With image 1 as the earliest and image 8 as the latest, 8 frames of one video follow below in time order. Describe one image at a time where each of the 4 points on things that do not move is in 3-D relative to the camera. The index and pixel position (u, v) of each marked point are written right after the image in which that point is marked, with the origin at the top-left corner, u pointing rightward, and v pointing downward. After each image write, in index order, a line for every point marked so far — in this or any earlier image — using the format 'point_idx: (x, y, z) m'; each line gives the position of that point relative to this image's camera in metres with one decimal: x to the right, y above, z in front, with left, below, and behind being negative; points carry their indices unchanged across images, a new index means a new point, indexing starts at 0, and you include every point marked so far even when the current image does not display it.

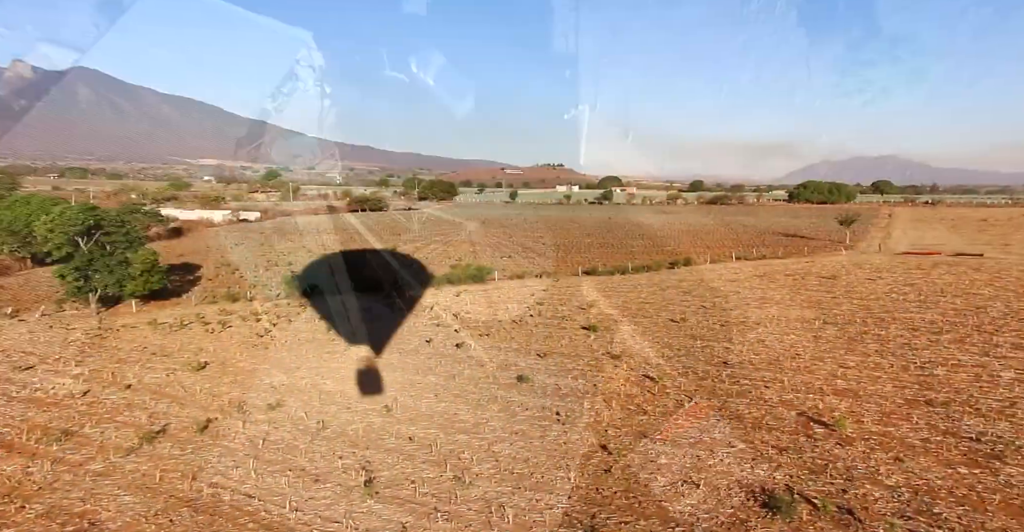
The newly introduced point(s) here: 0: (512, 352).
0: (-0.2, -2.0, +12.9) m
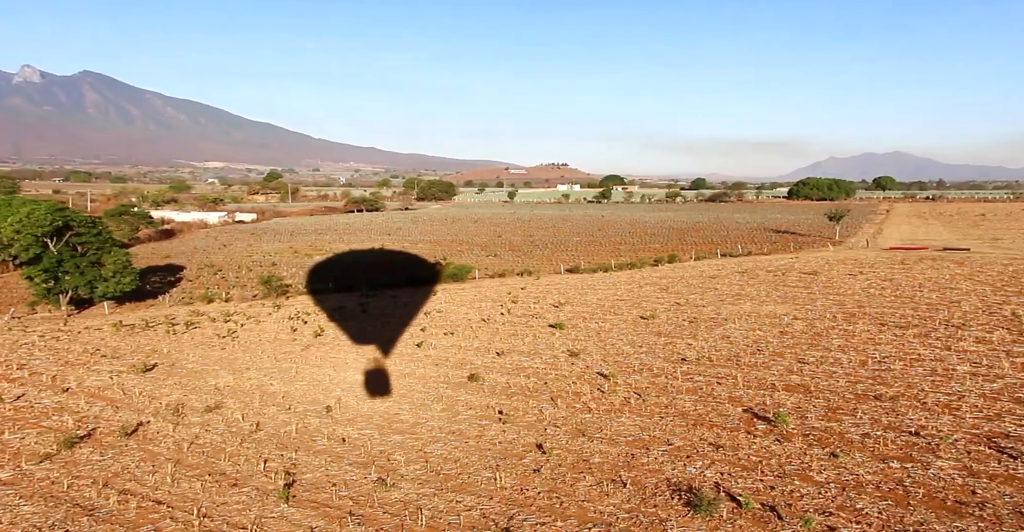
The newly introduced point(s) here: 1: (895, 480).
0: (-1.1, -1.9, +12.8) m
1: (+4.2, -2.3, +6.2) m
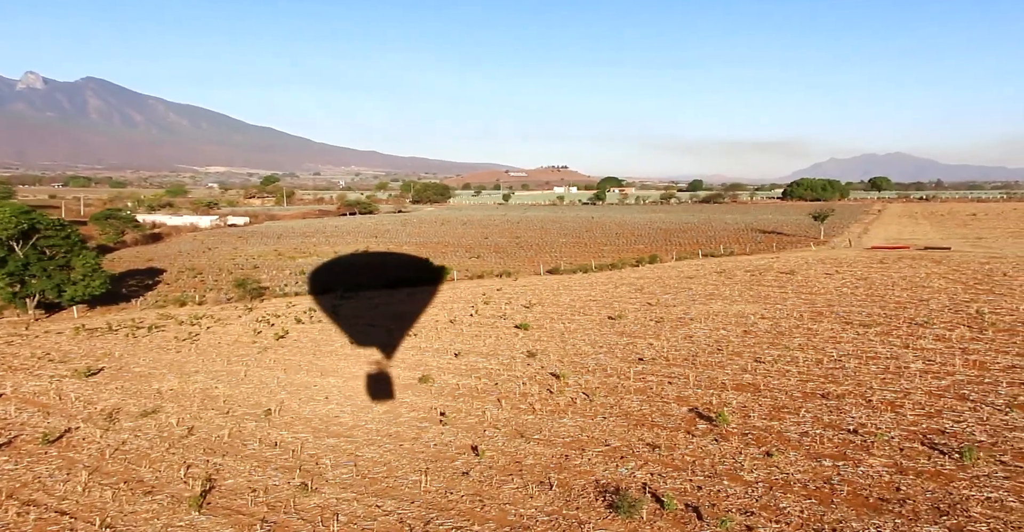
0: (-2.0, -2.0, +12.7) m
1: (+3.4, -2.3, +6.2) m
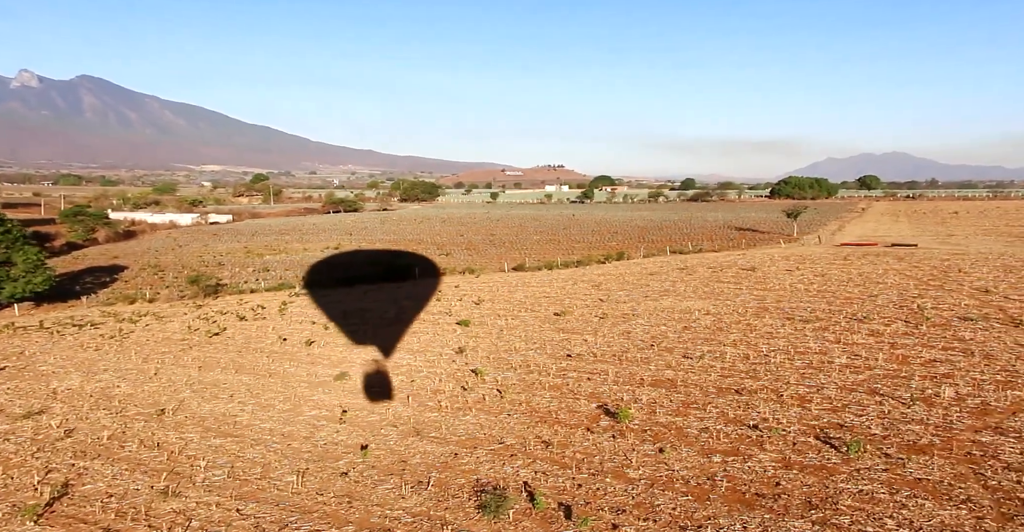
0: (-3.5, -1.9, +12.4) m
1: (+2.1, -2.2, +6.1) m
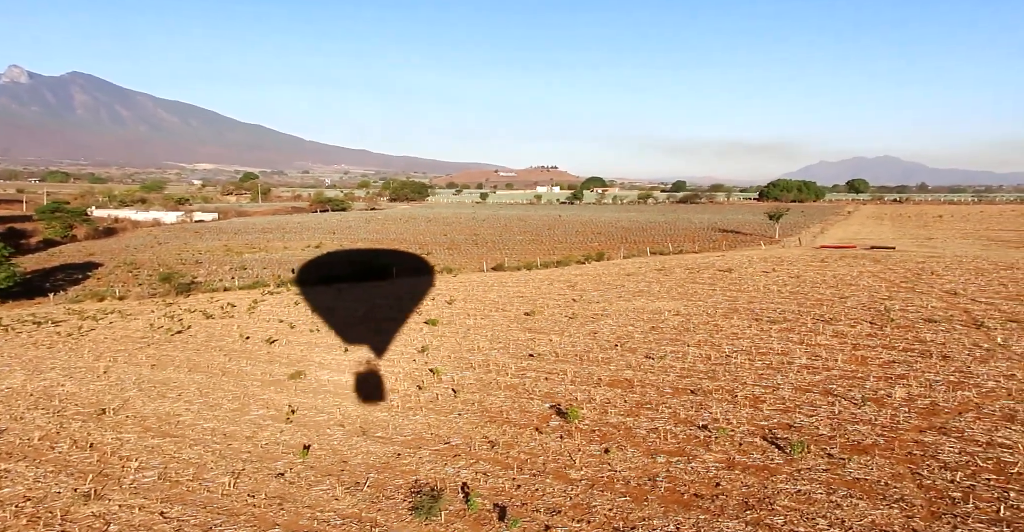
0: (-4.3, -1.8, +12.3) m
1: (+1.5, -2.2, +6.1) m
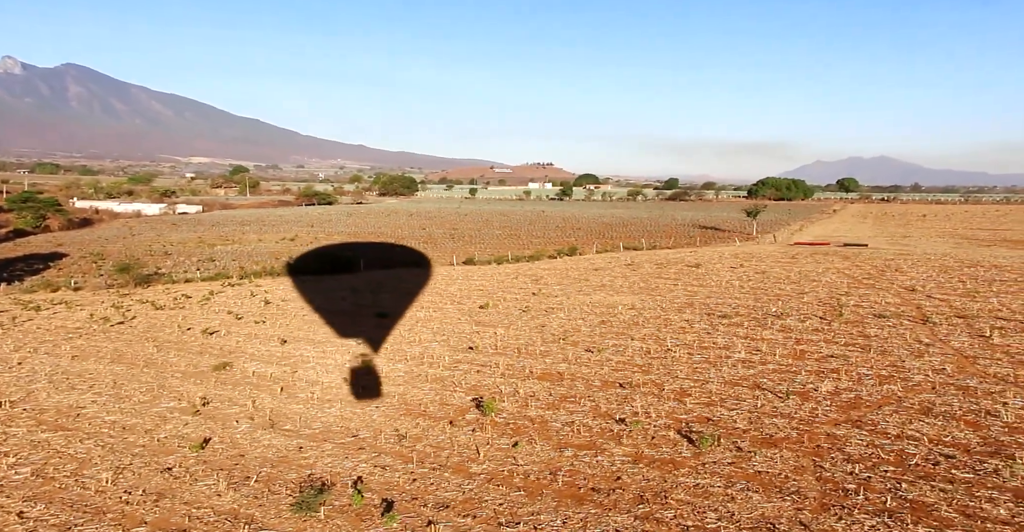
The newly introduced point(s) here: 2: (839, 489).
0: (-5.5, -1.6, +12.0) m
1: (+0.4, -2.1, +6.0) m
2: (+3.2, -2.2, +5.5) m
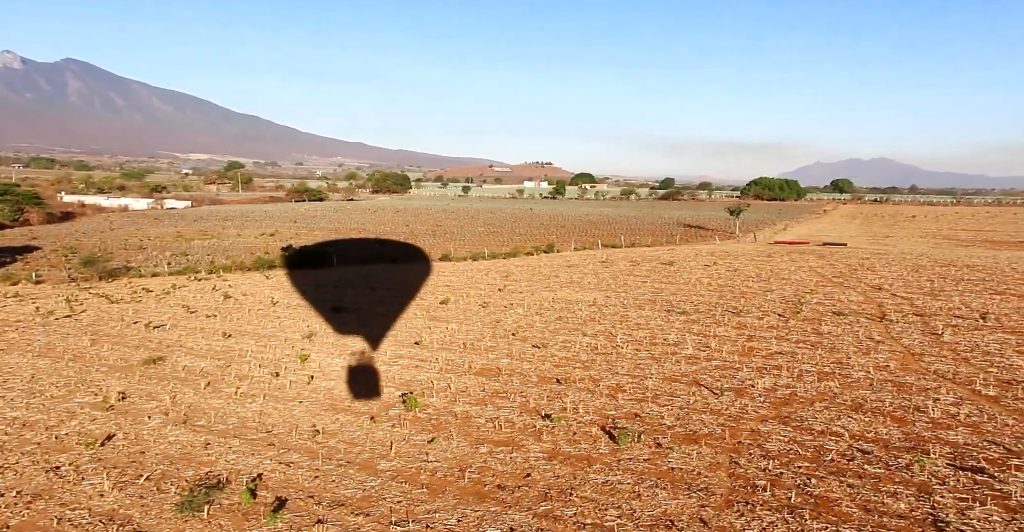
0: (-6.5, -1.4, +11.7) m
1: (-0.5, -2.0, +5.8) m
2: (+2.3, -2.1, +5.4) m
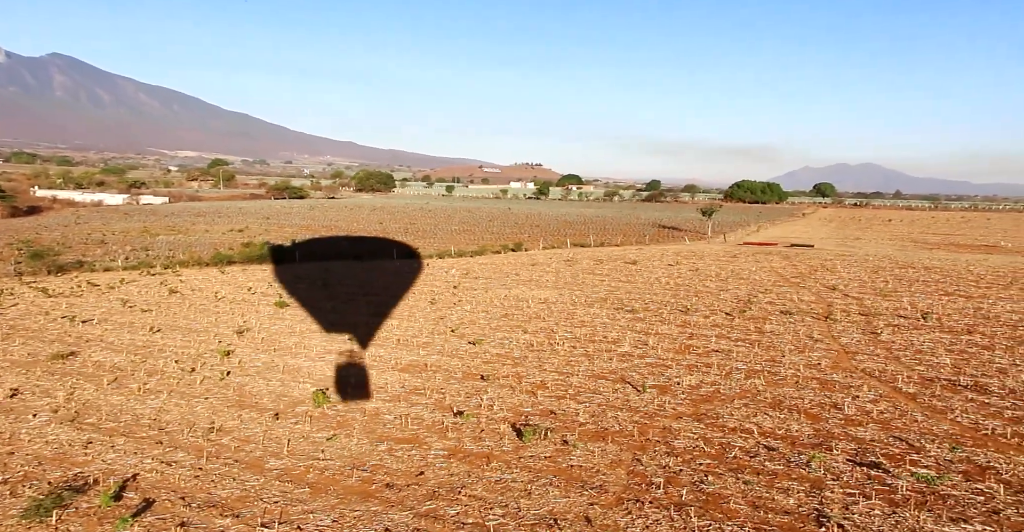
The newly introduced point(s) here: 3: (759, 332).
0: (-7.8, -1.3, +11.3) m
1: (-1.5, -2.0, +5.6) m
2: (+1.2, -2.0, +5.3) m
3: (+5.9, -1.6, +13.5) m
